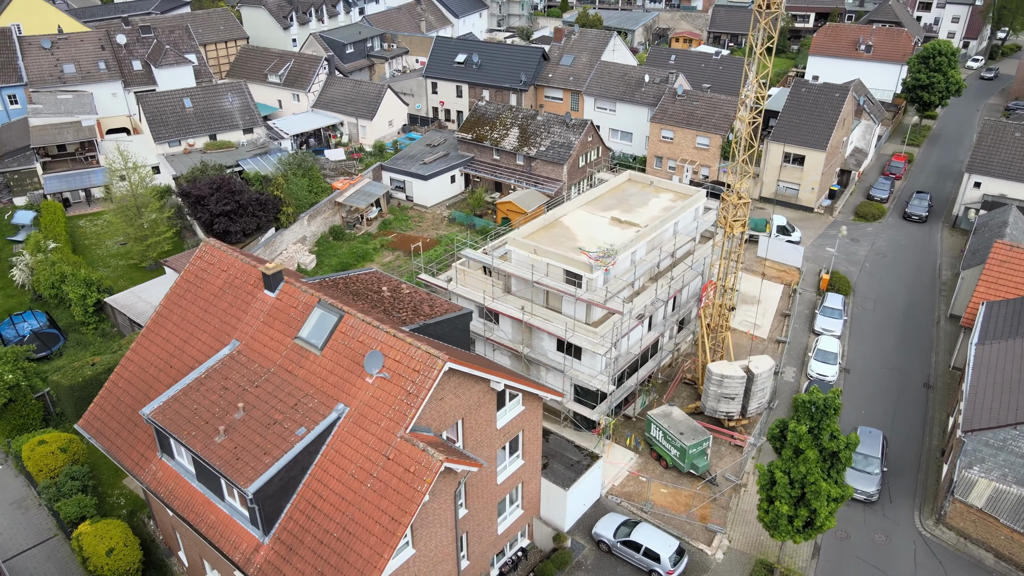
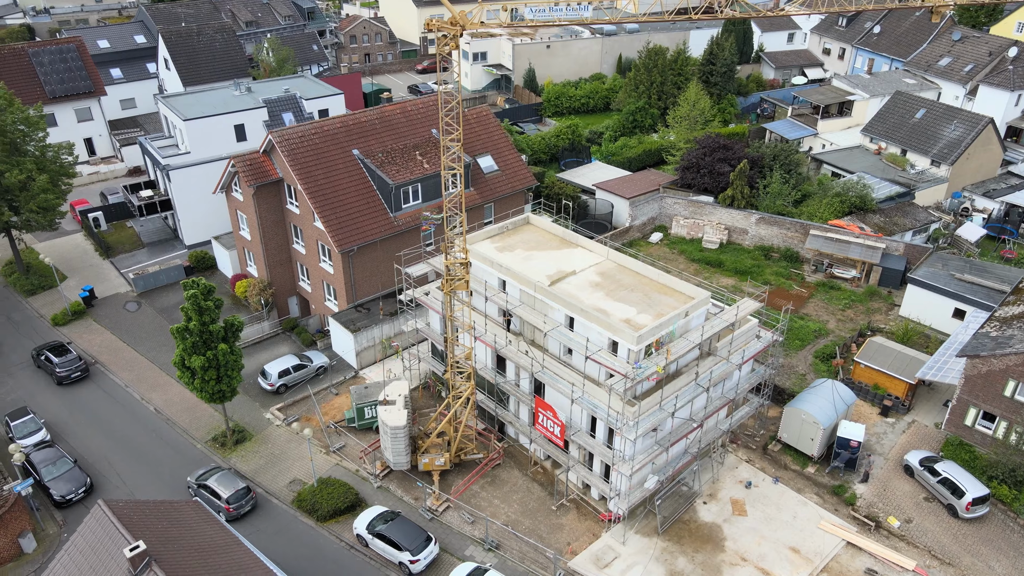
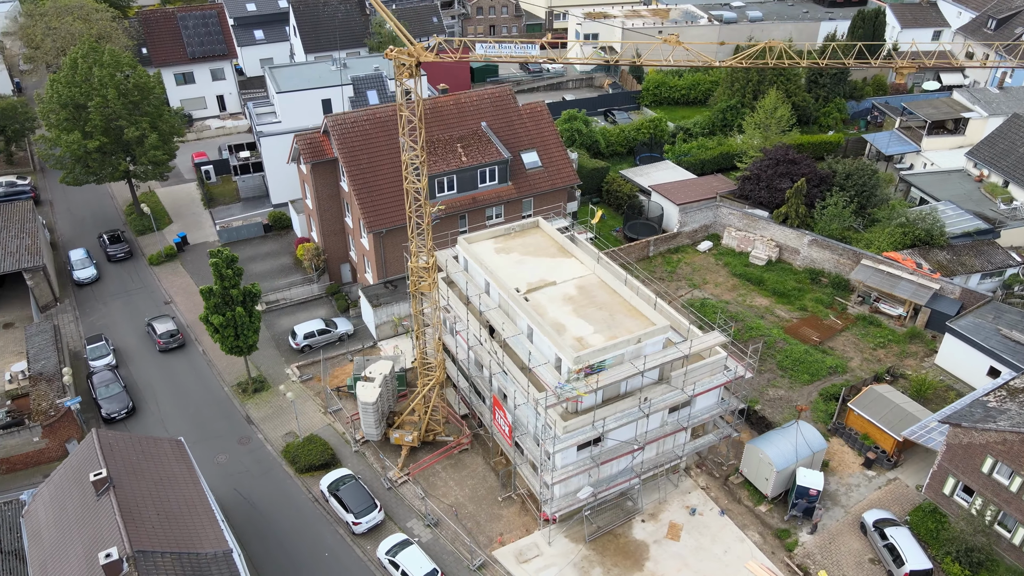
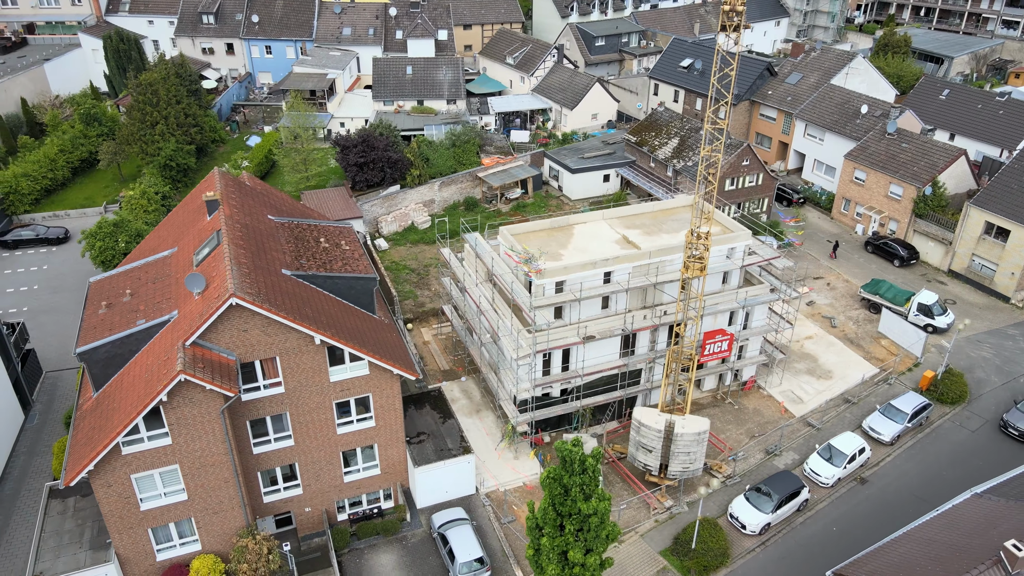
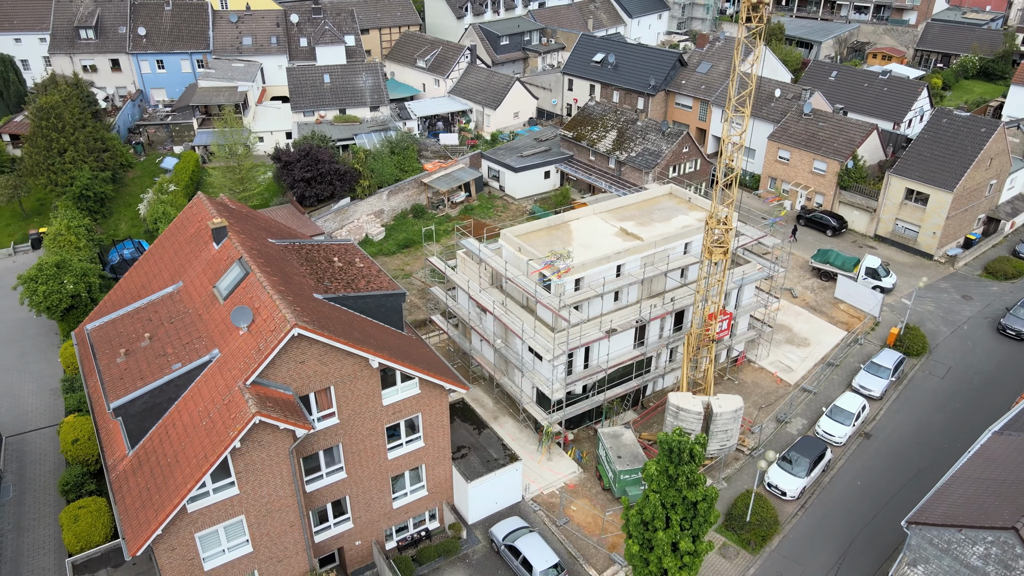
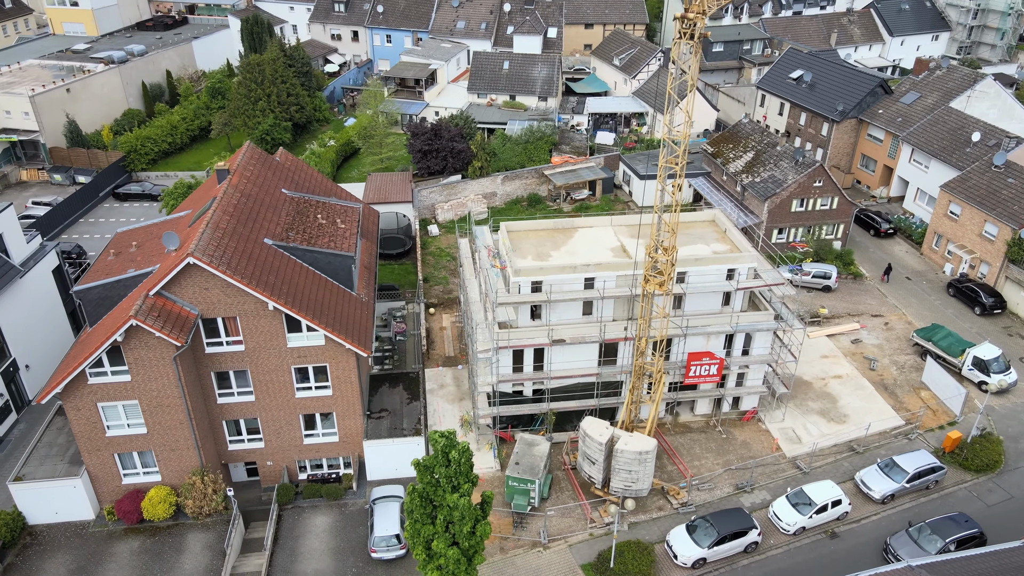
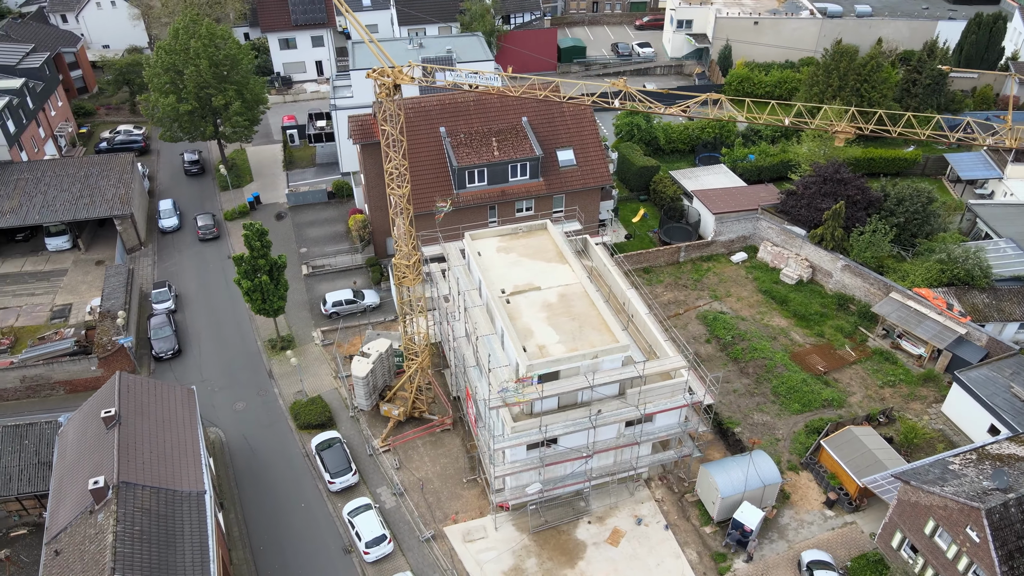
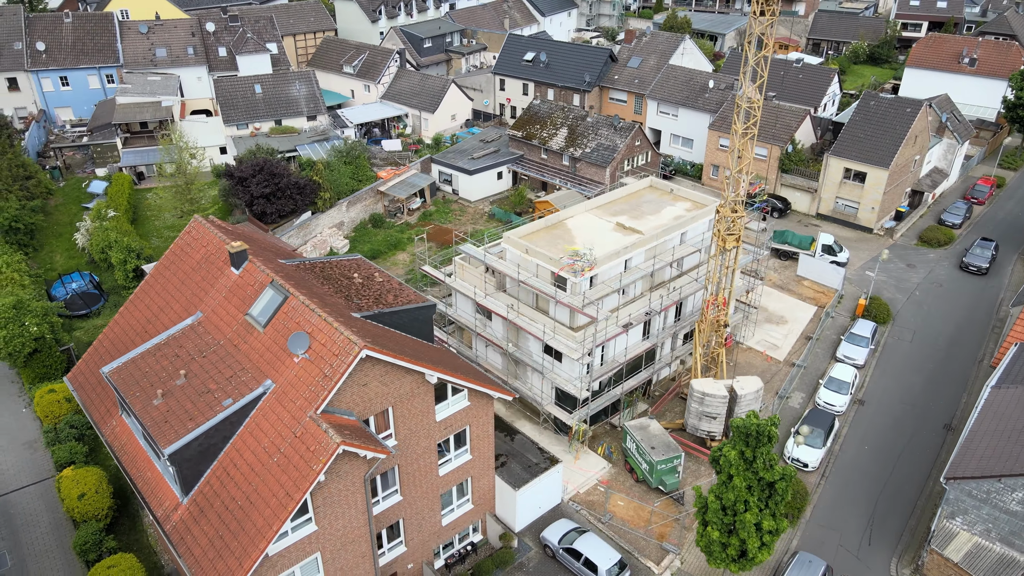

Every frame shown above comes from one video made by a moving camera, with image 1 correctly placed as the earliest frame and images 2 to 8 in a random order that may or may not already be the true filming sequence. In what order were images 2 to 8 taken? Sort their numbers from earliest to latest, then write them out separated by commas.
8, 5, 4, 6, 2, 3, 7
